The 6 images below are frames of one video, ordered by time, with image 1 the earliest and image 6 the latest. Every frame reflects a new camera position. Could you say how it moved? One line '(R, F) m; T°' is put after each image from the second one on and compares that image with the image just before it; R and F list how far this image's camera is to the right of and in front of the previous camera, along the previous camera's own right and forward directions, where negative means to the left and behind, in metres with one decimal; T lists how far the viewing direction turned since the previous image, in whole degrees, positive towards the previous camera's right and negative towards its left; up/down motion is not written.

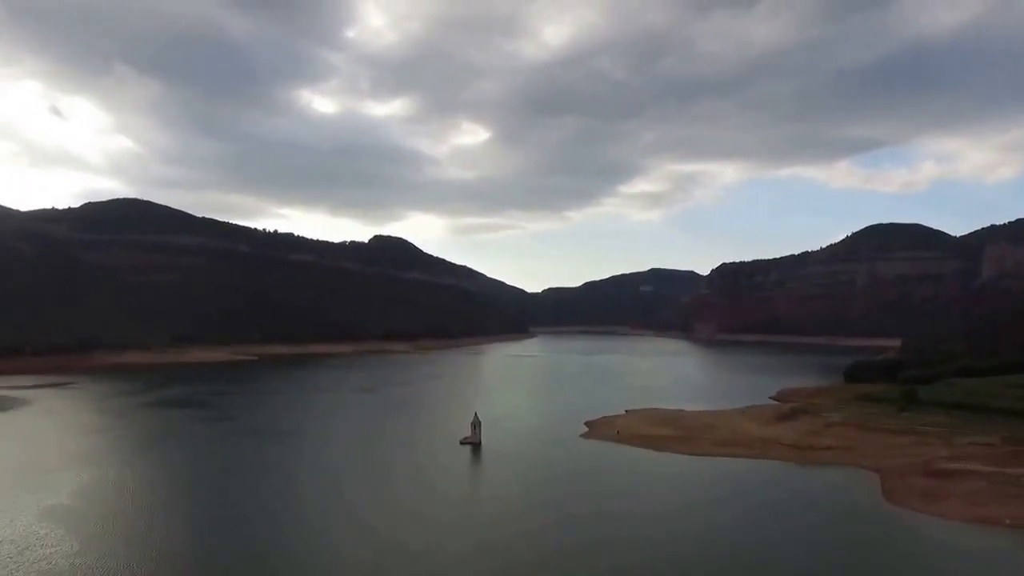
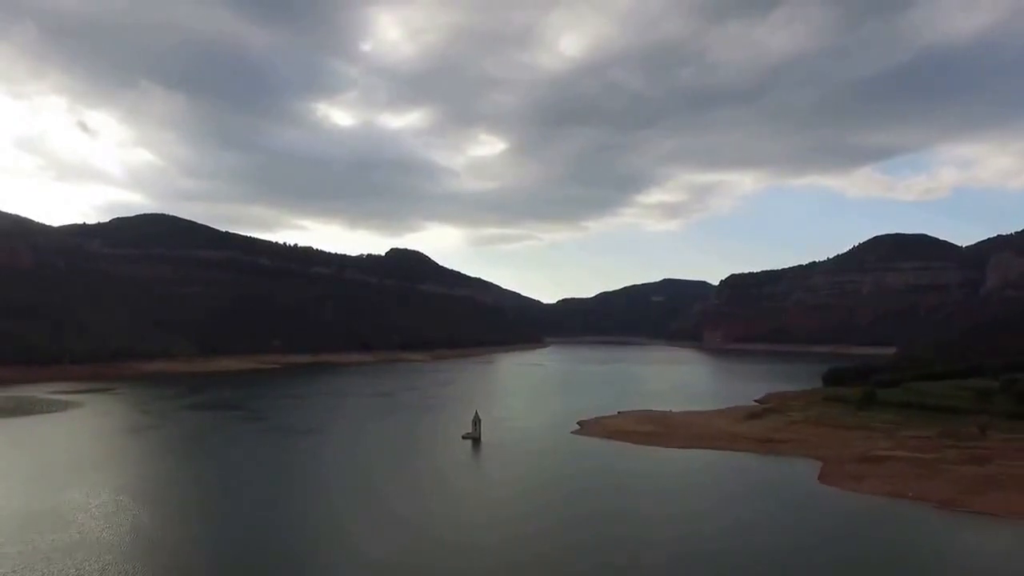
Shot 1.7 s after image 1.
(+0.8, -3.6) m; -1°
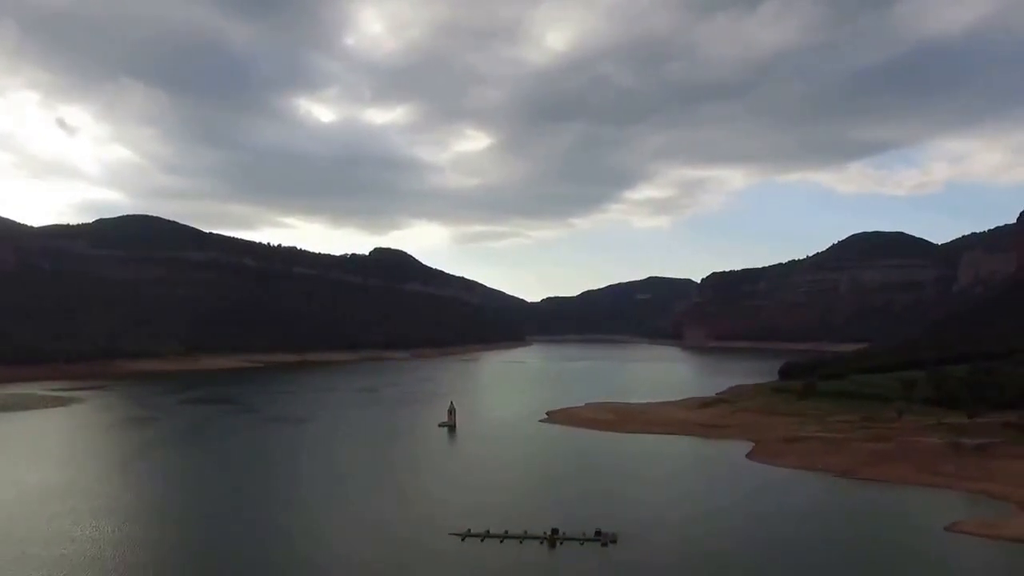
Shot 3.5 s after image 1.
(+0.8, -3.2) m; +1°
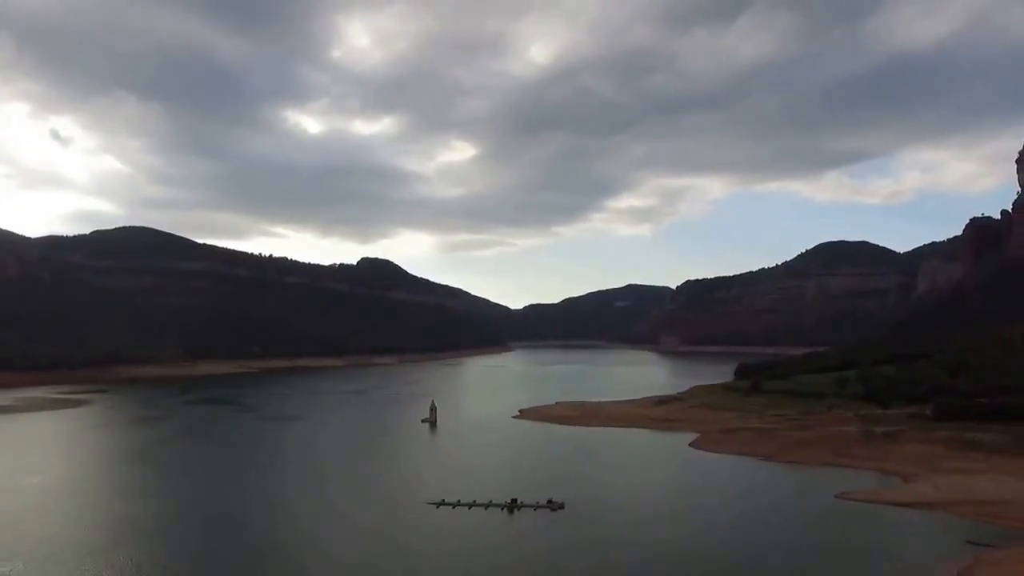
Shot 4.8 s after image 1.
(+0.4, -3.8) m; +1°
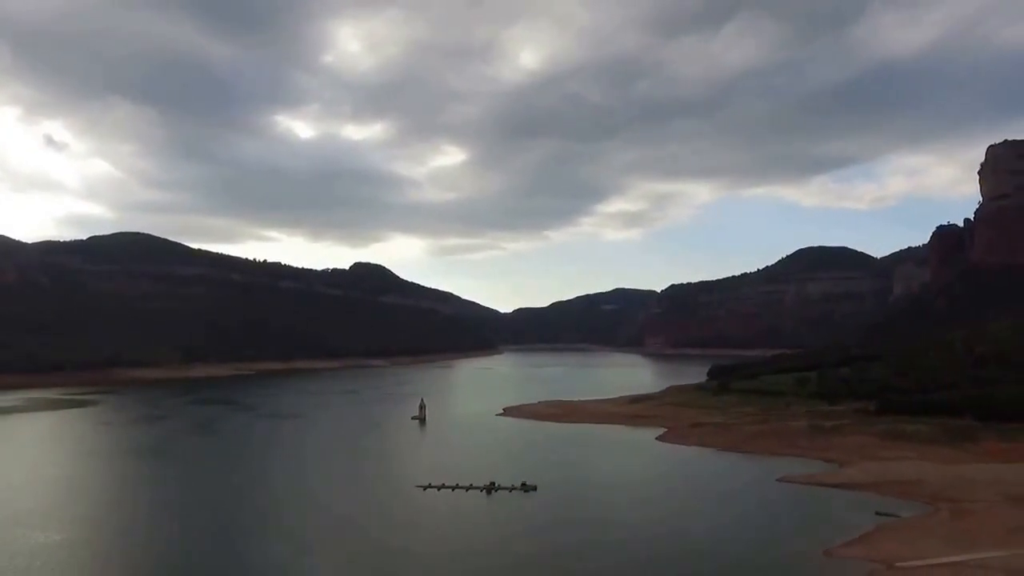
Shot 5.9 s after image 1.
(+0.4, -3.0) m; +1°
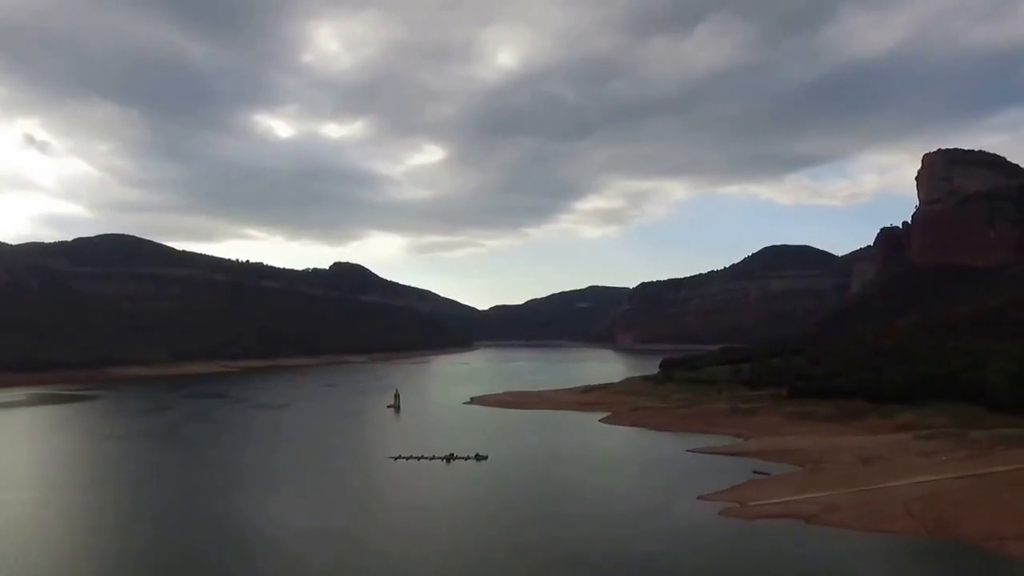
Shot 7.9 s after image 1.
(+0.9, -4.9) m; +1°
